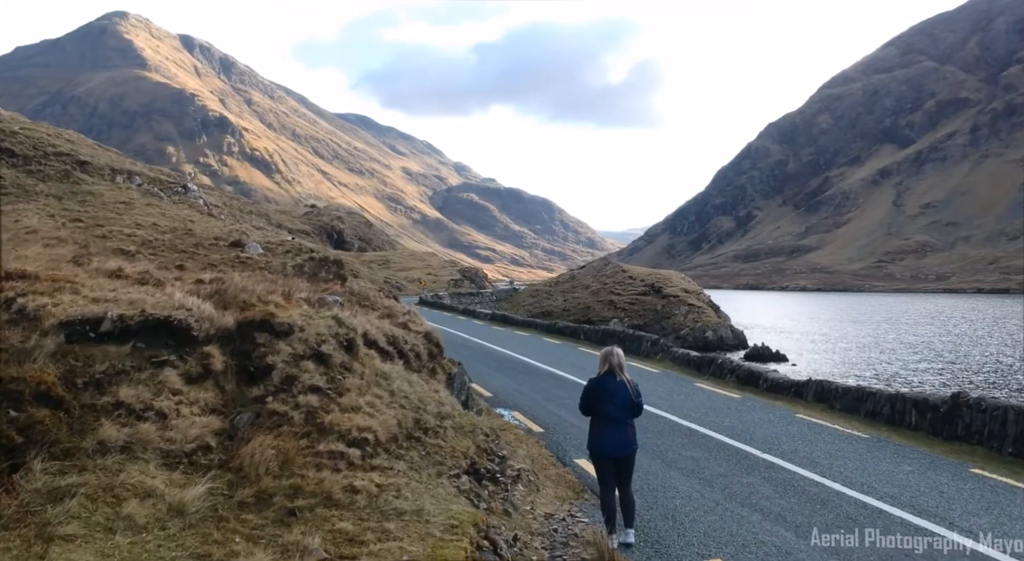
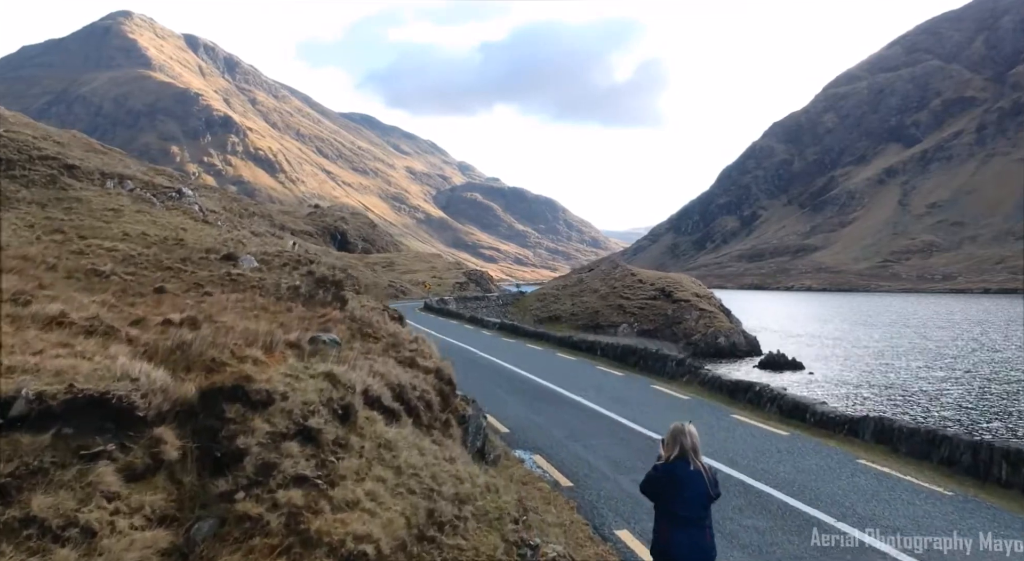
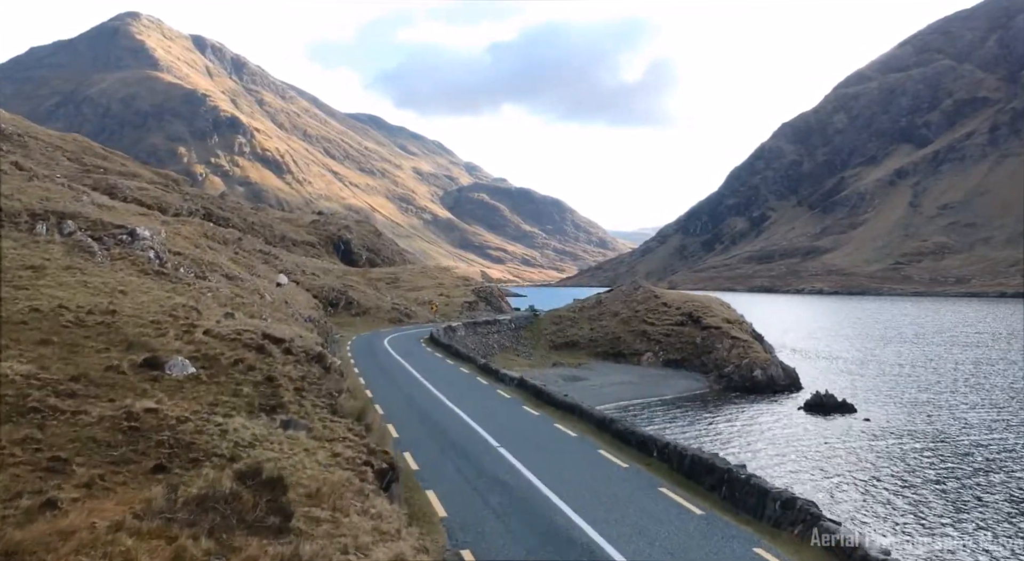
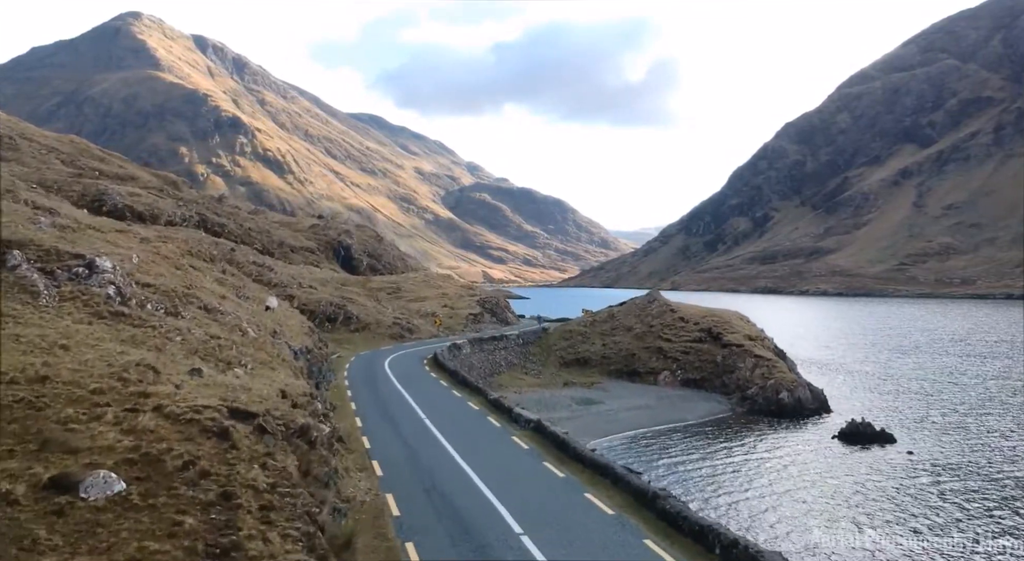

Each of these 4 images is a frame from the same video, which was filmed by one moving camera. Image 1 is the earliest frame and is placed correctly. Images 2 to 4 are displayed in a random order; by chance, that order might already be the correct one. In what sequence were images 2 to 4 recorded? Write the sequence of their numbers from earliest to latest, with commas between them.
2, 3, 4
